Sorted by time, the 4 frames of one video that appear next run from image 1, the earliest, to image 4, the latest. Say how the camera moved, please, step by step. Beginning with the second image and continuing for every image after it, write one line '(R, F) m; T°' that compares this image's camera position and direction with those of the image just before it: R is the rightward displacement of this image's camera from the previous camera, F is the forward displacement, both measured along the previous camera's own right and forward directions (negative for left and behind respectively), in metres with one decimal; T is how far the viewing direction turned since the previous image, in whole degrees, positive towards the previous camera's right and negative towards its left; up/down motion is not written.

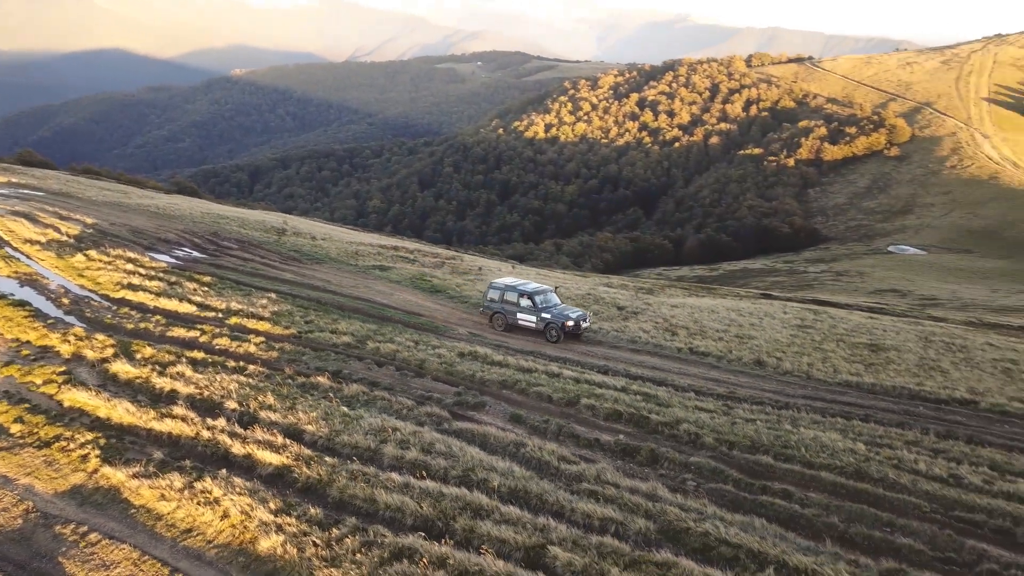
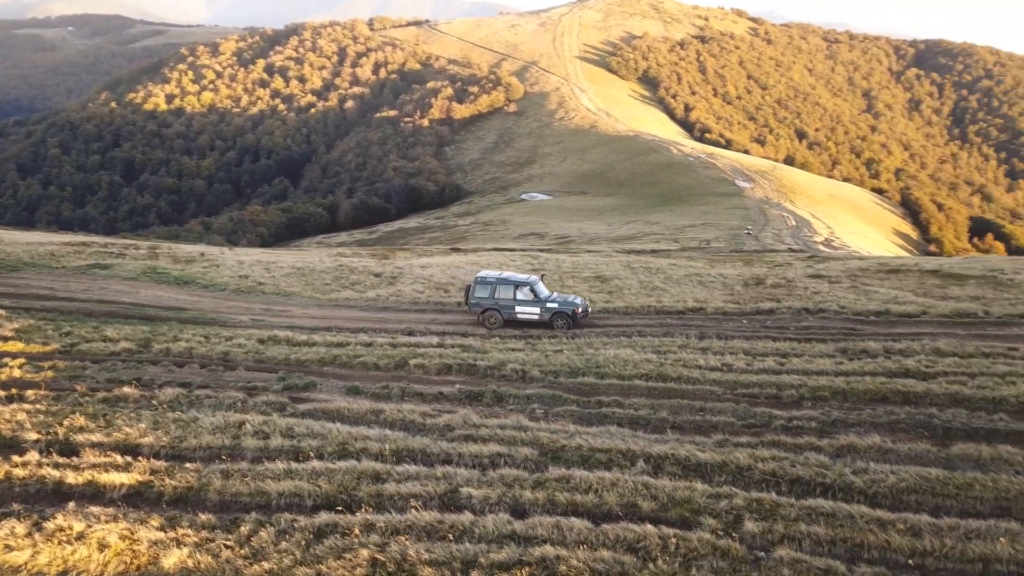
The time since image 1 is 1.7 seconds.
(-2.9, -0.3) m; +24°
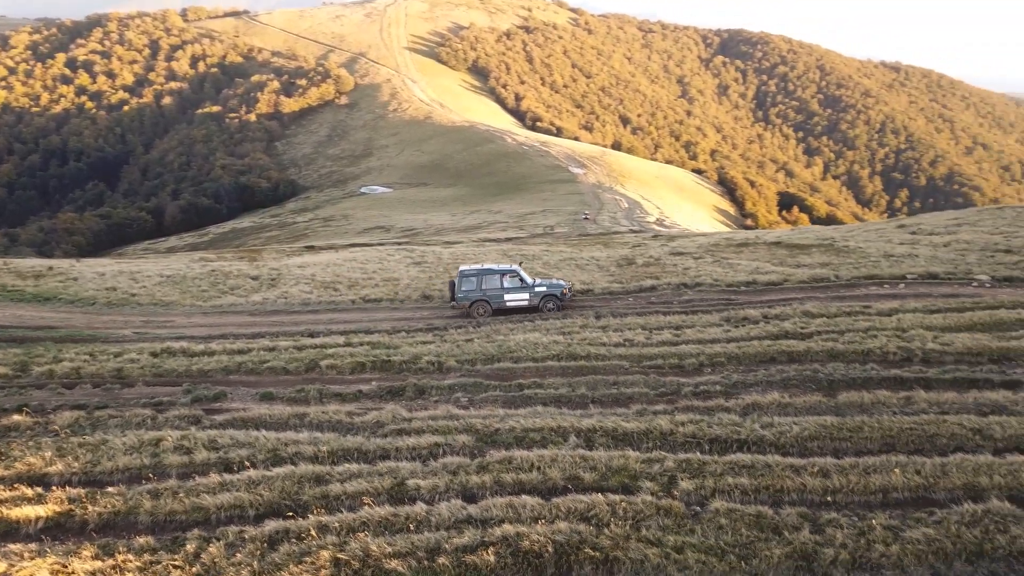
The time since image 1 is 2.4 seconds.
(-1.2, -0.2) m; +11°
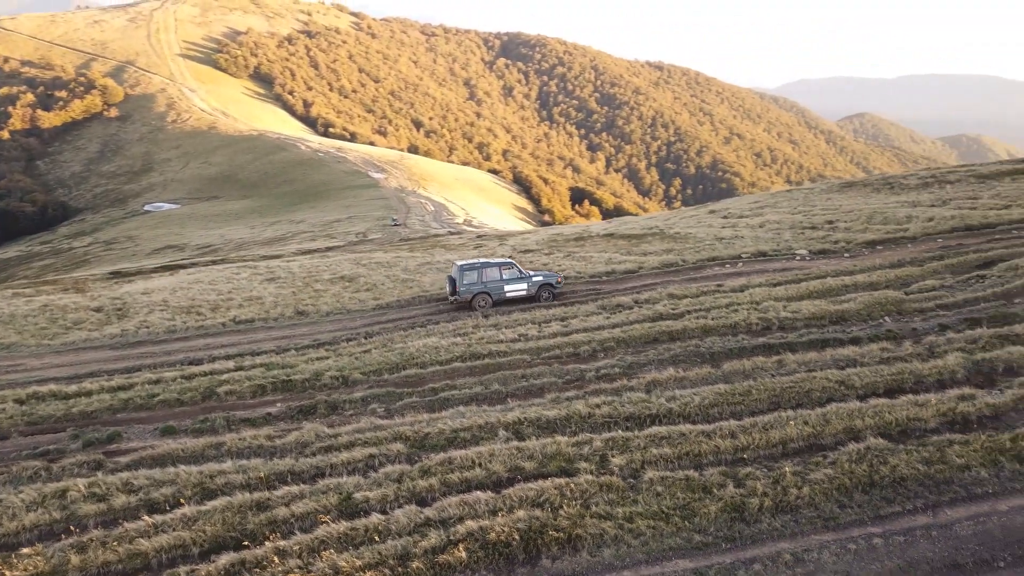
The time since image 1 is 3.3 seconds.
(-1.7, -0.2) m; +14°
